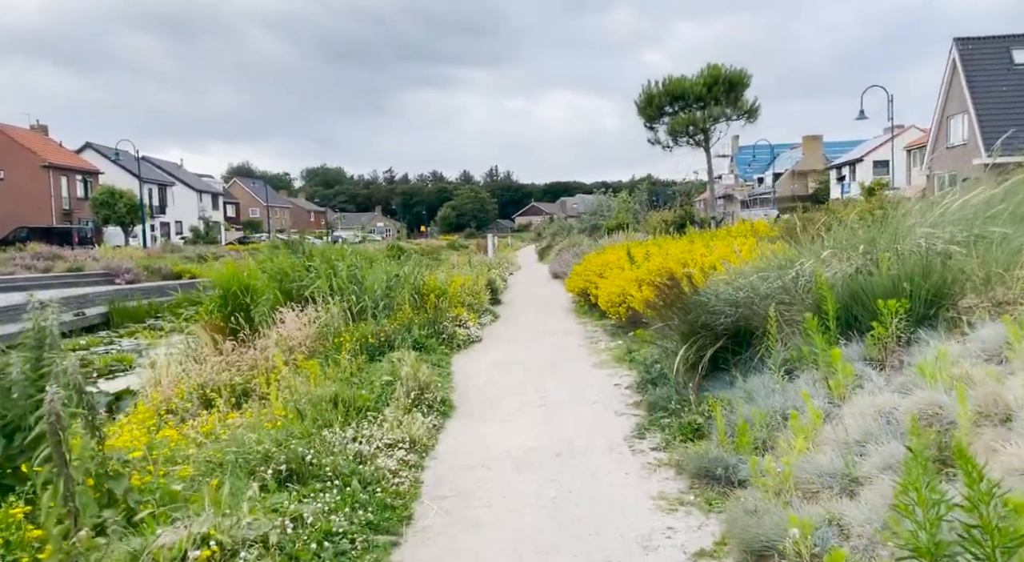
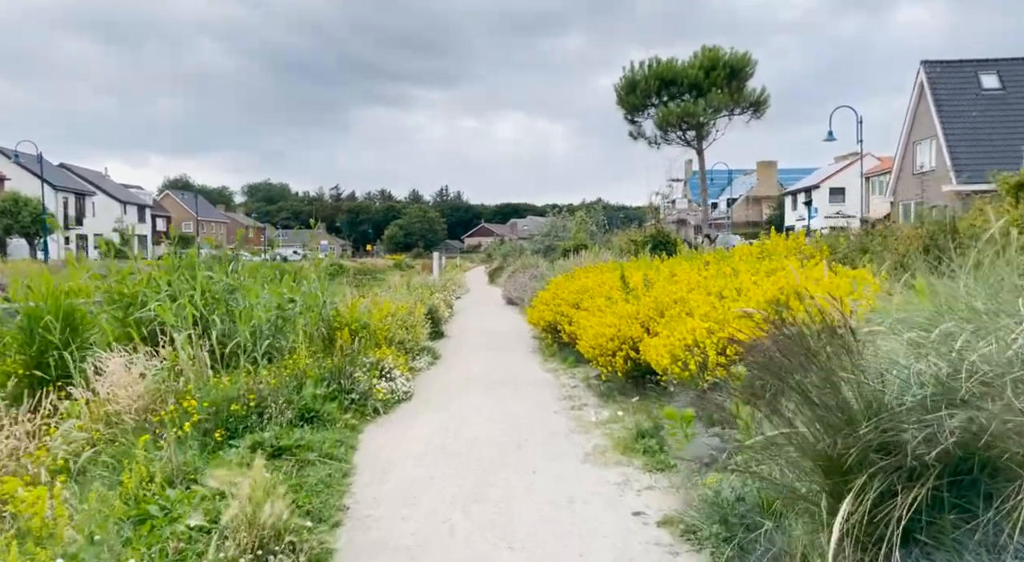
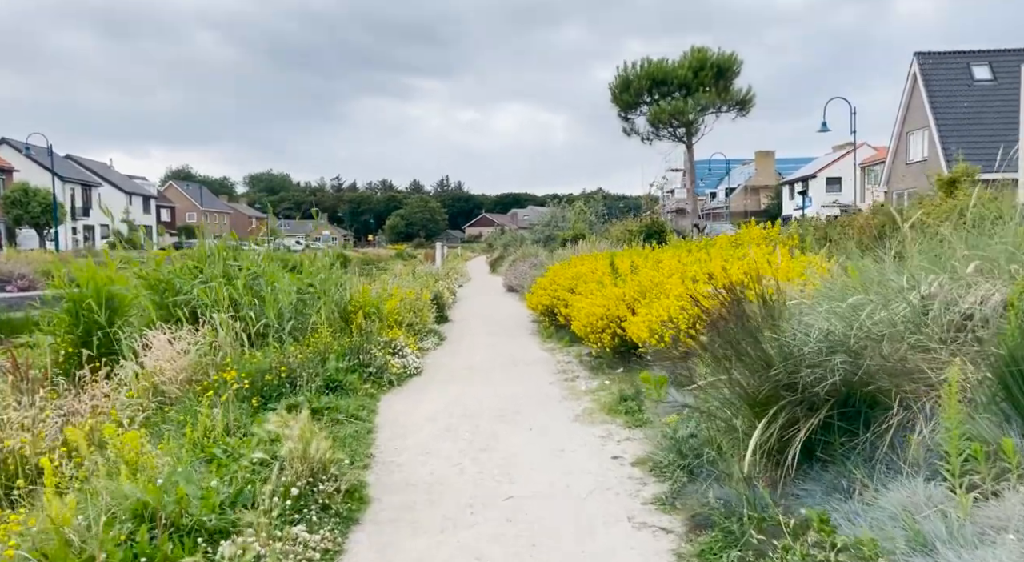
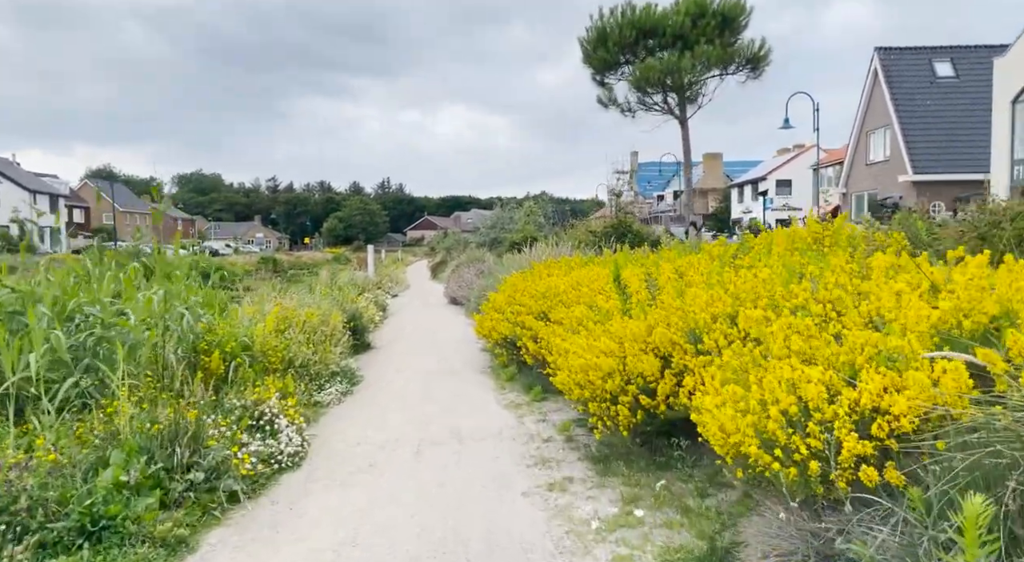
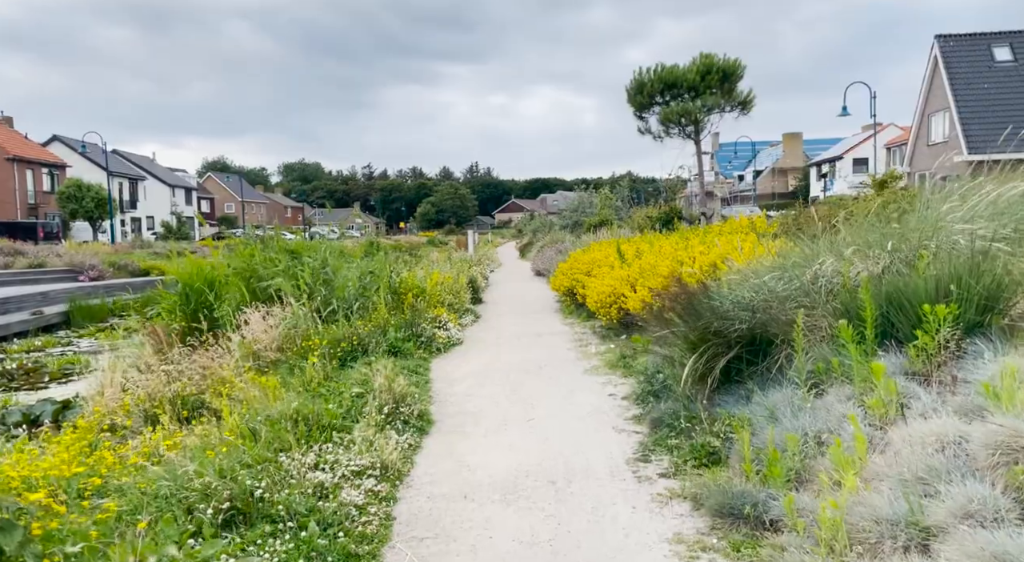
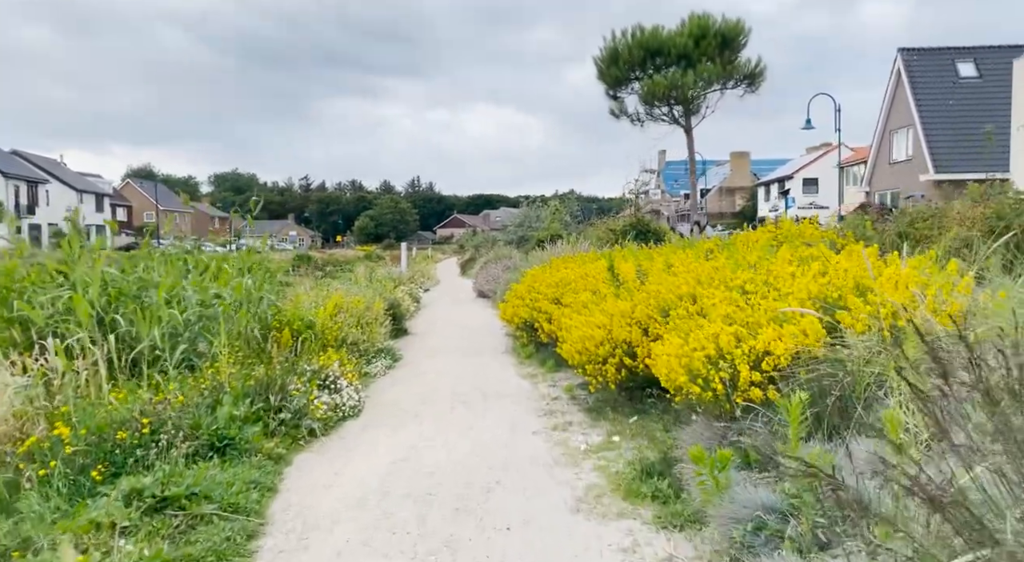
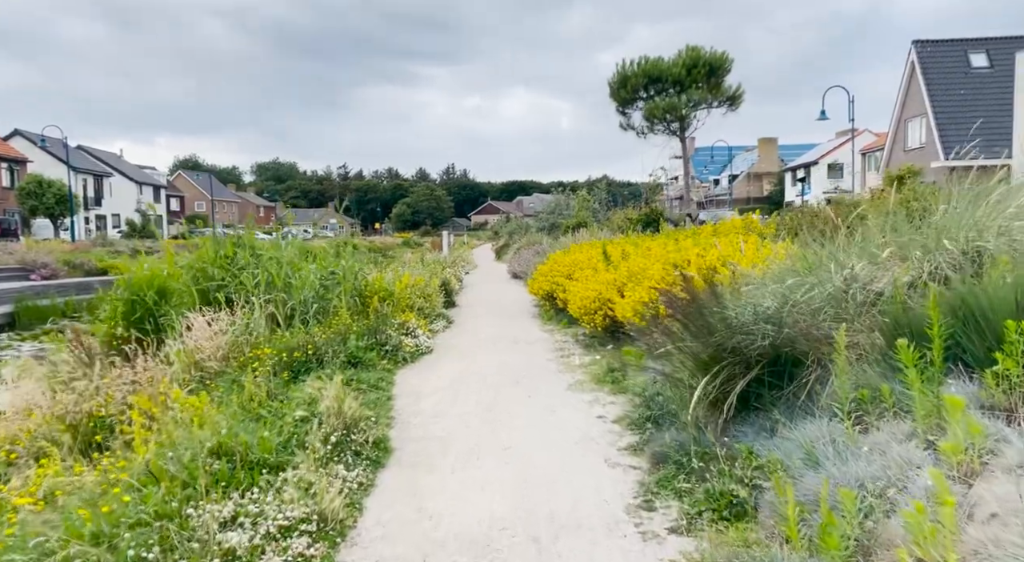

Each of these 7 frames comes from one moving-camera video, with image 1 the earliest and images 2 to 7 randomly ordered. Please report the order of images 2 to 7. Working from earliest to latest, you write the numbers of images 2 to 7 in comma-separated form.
5, 7, 3, 2, 6, 4
